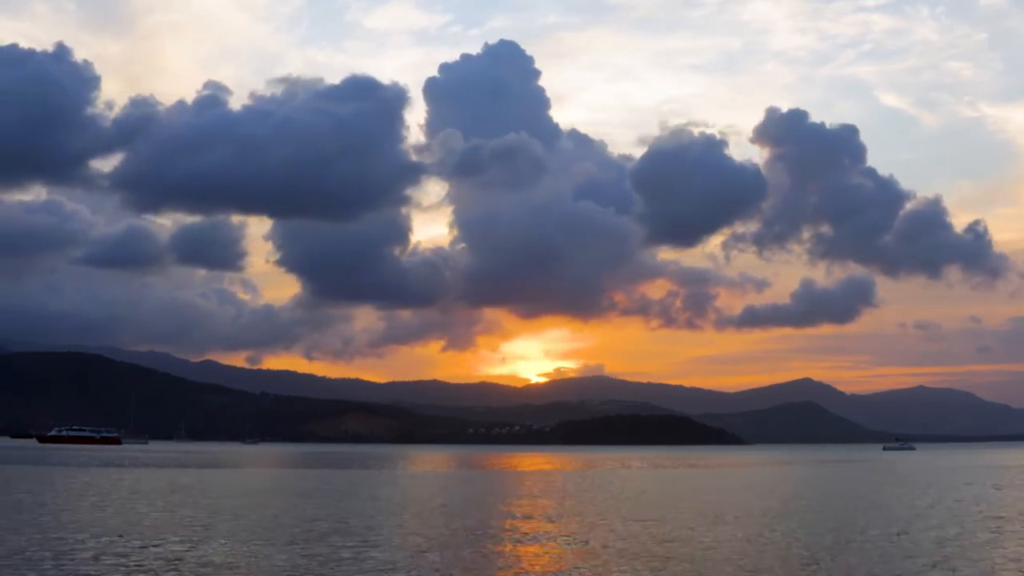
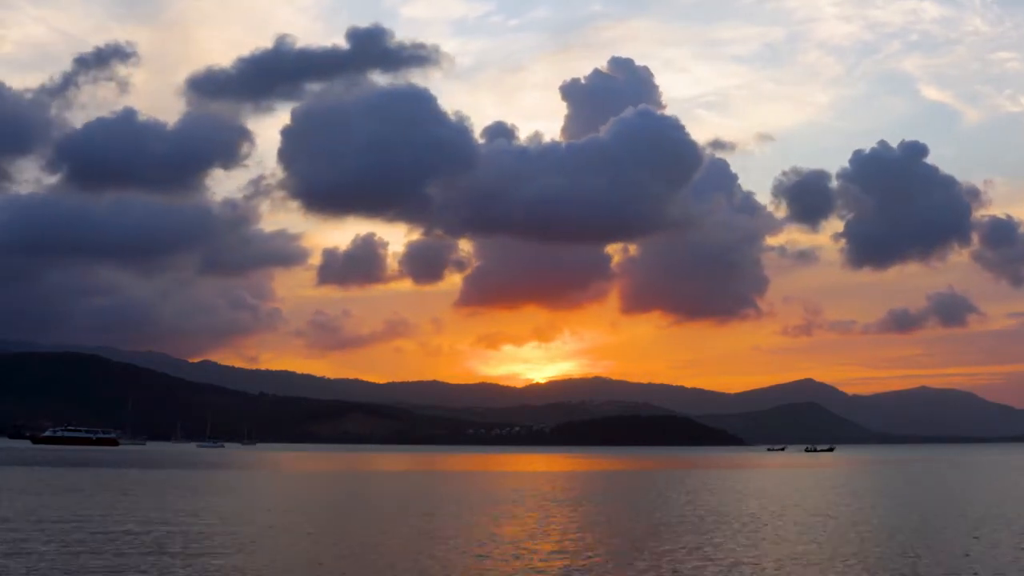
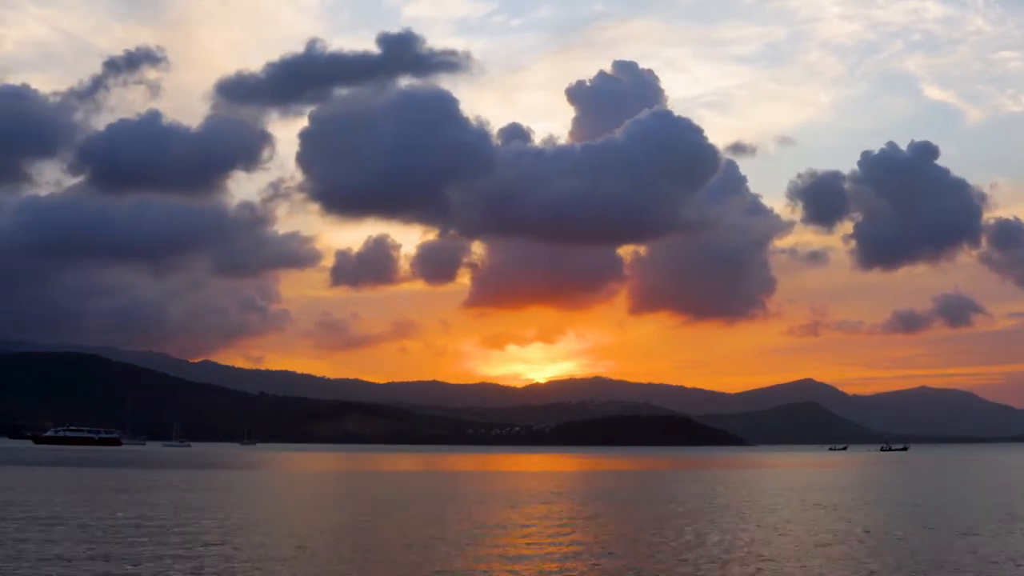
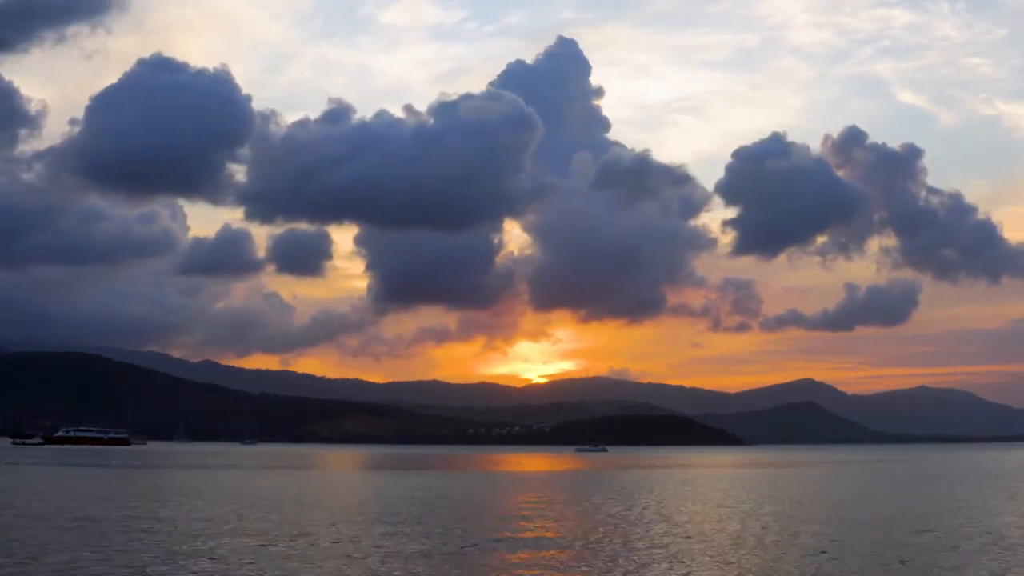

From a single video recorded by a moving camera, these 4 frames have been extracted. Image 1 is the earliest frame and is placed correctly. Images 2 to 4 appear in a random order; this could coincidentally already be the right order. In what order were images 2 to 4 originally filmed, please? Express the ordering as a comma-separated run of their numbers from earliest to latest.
4, 2, 3
